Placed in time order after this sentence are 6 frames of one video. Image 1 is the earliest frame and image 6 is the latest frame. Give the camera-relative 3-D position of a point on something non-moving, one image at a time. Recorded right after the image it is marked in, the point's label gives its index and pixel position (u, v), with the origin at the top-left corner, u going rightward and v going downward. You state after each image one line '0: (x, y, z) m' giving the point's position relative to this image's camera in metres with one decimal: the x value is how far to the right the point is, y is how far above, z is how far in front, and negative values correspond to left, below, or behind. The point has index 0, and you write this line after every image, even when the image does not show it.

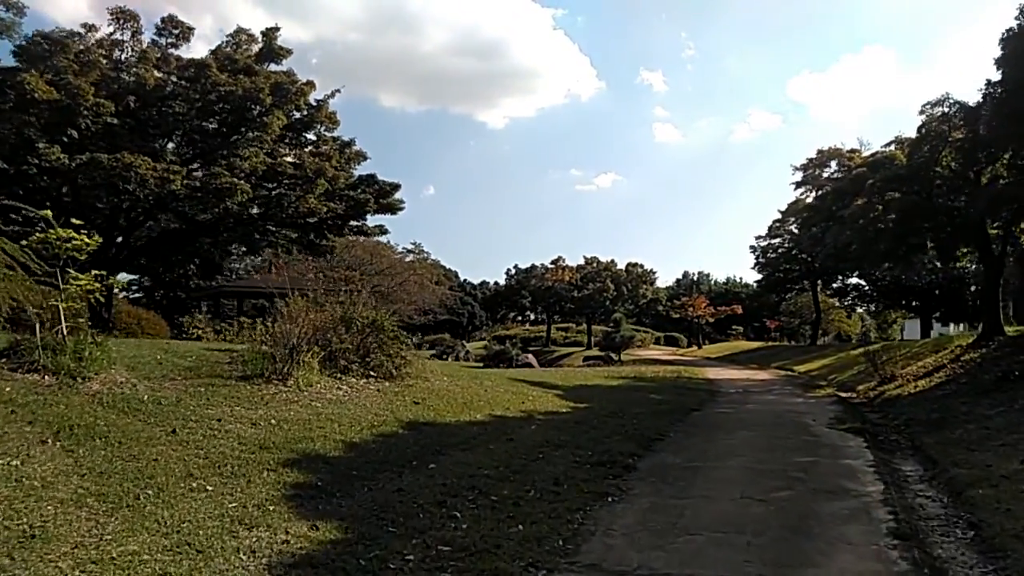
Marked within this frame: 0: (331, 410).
0: (-2.3, -1.5, +10.4) m
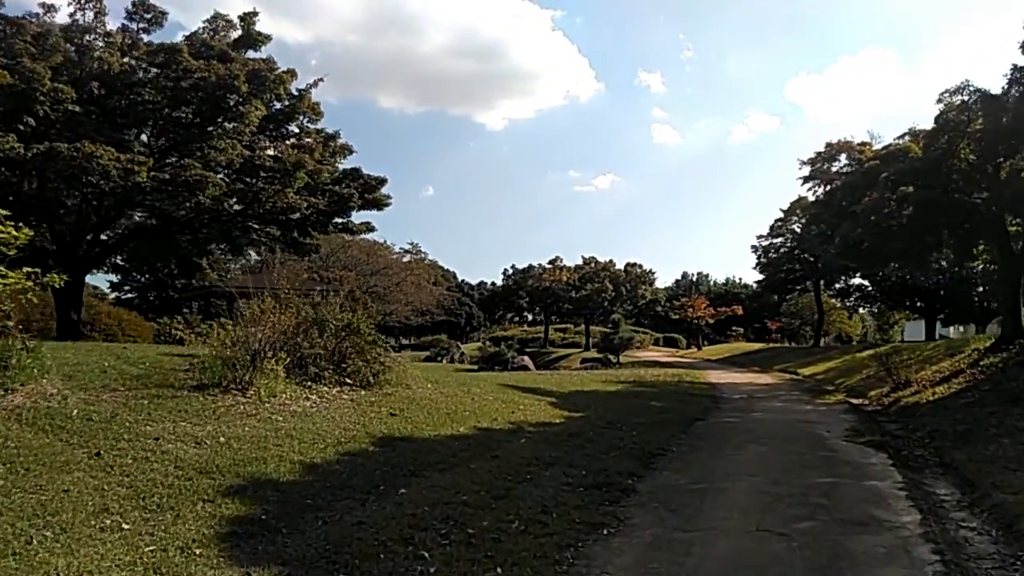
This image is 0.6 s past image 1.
0: (-2.5, -1.5, +9.3) m
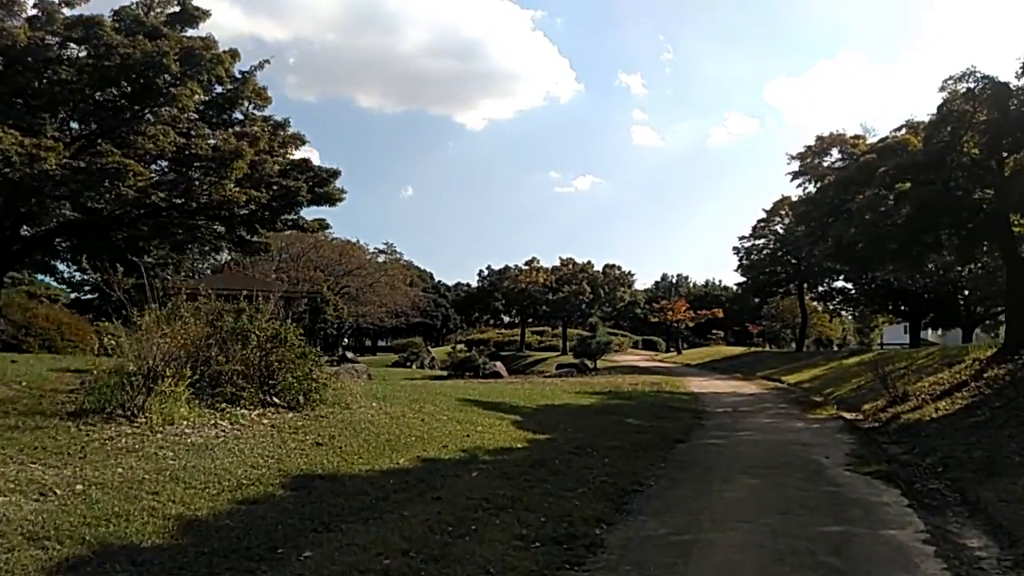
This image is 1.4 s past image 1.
0: (-3.0, -1.6, +7.6) m
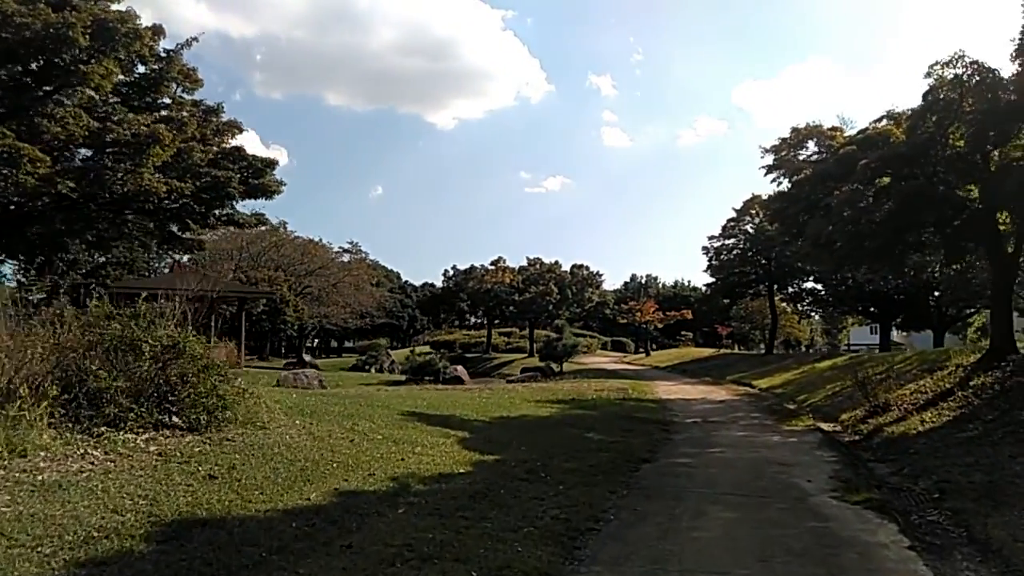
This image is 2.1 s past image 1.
0: (-3.5, -1.6, +6.0) m
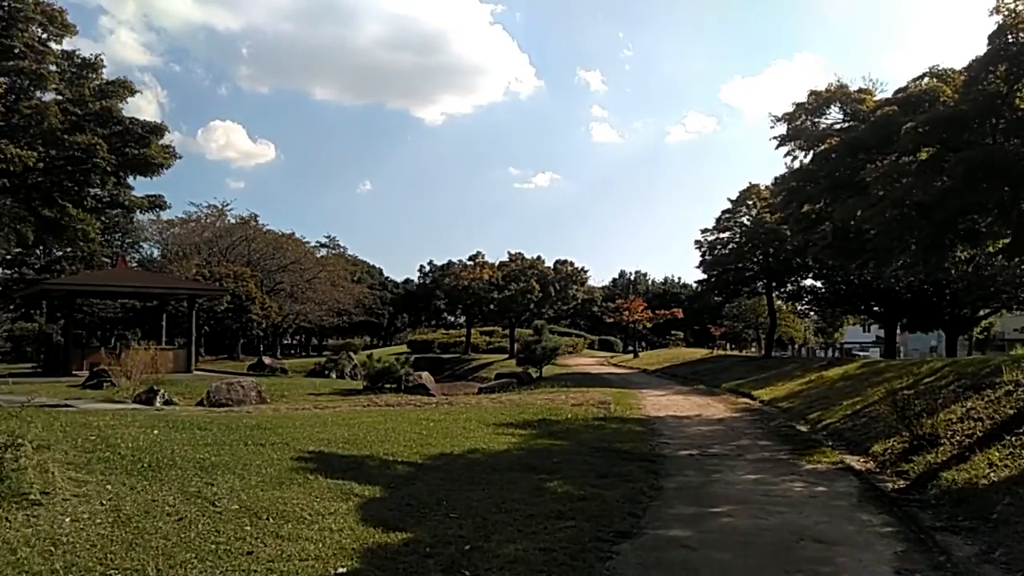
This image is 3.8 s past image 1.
0: (-4.2, -1.6, +2.6) m
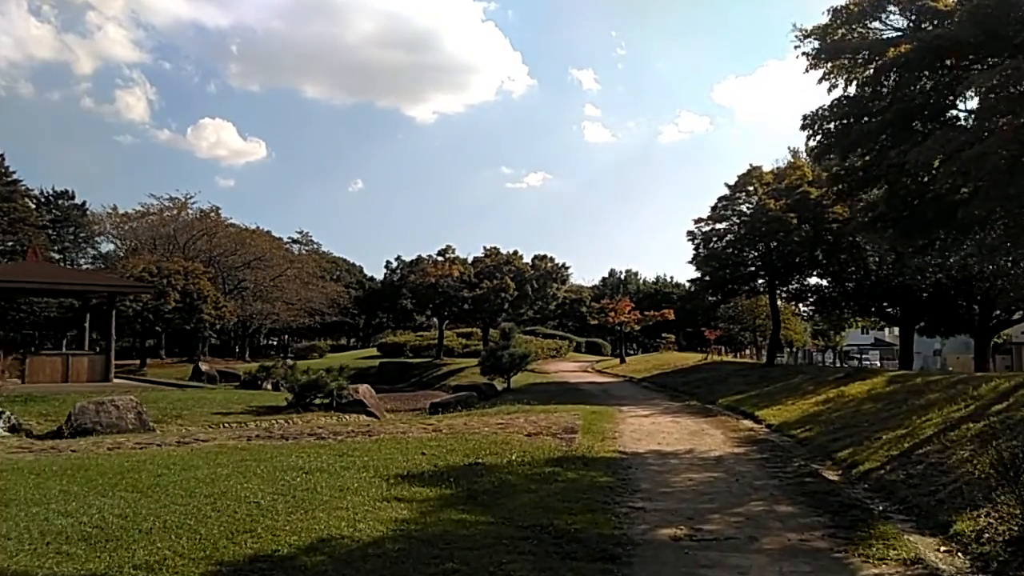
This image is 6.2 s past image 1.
0: (-5.3, -1.5, -2.2) m
